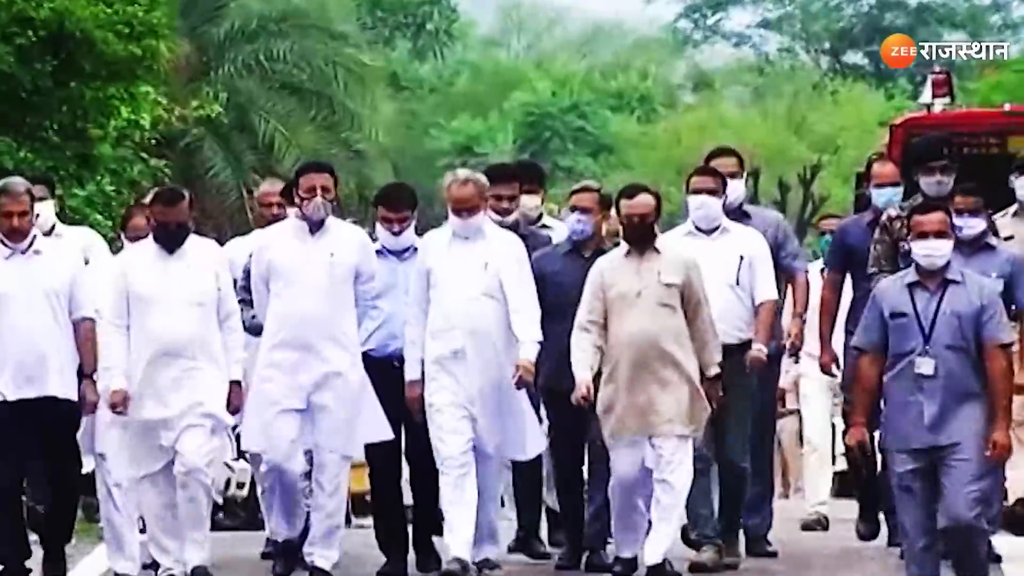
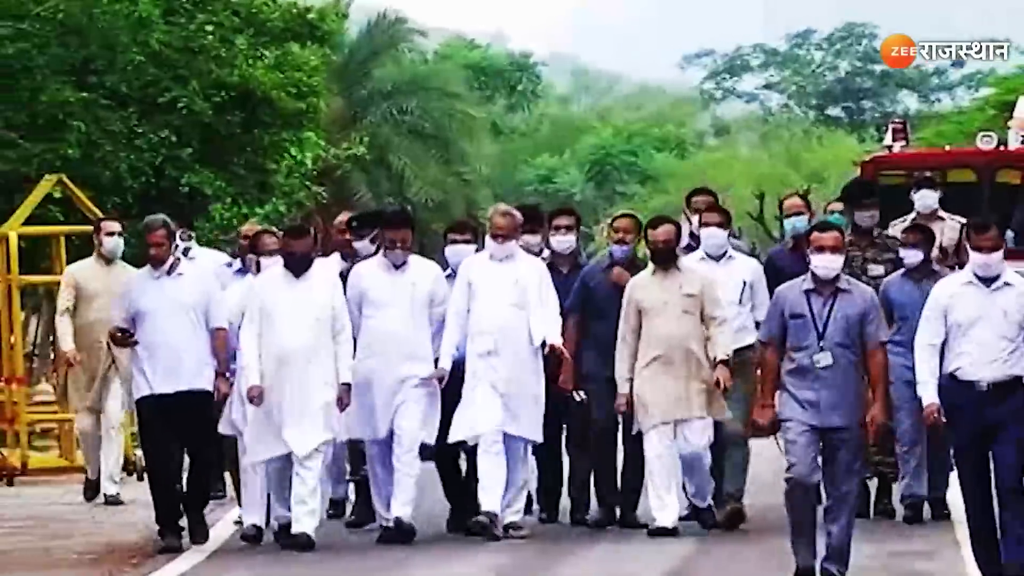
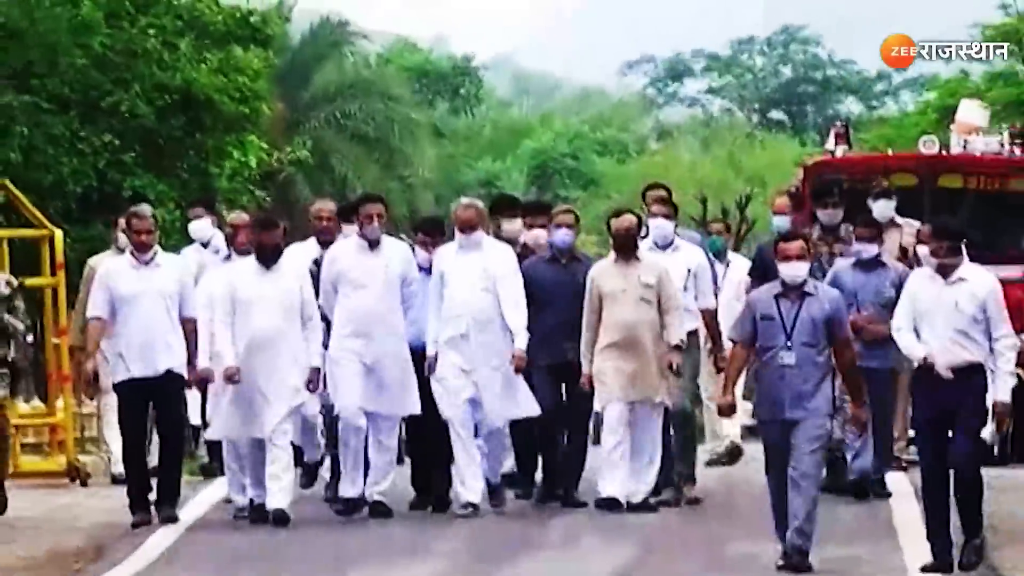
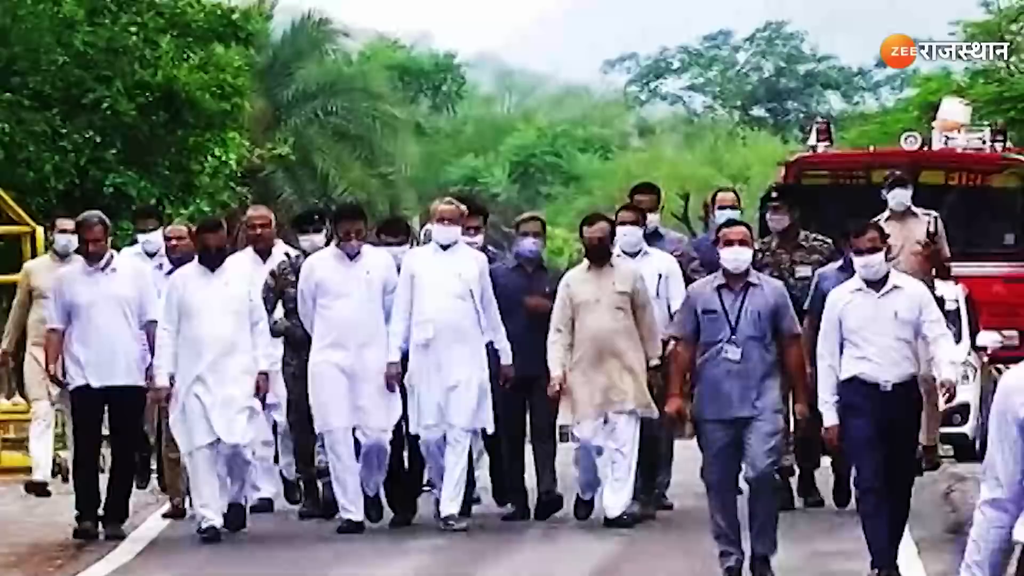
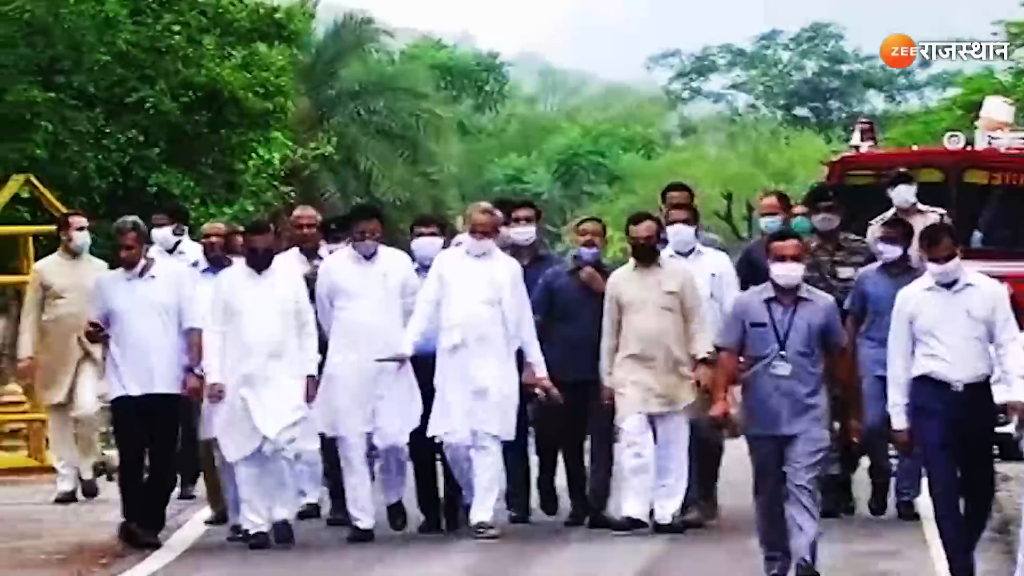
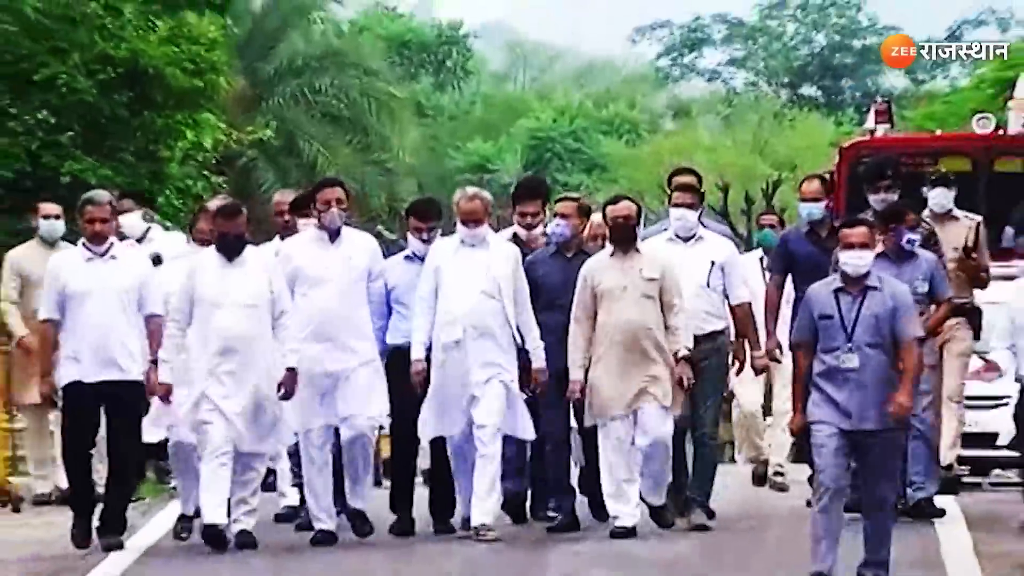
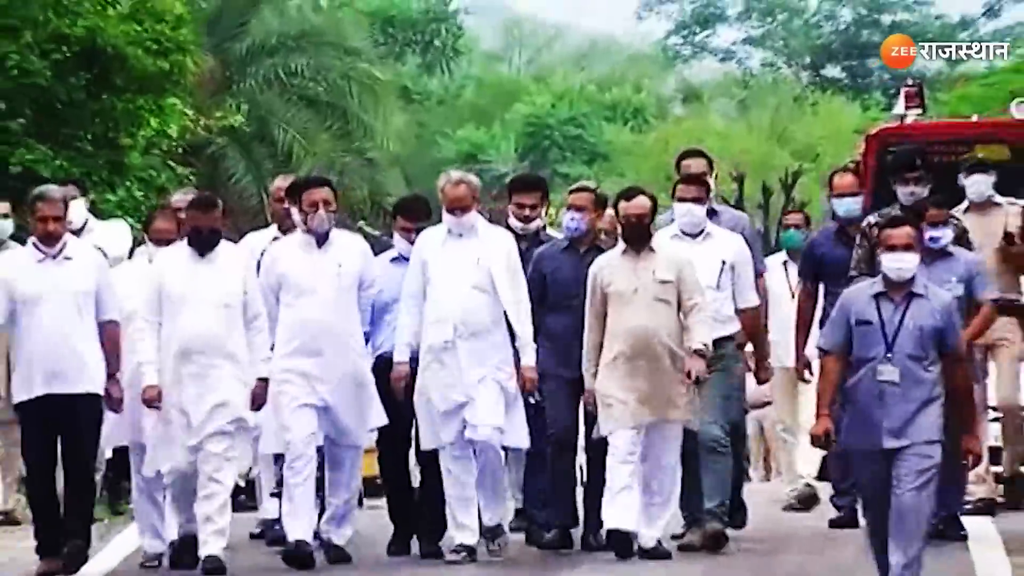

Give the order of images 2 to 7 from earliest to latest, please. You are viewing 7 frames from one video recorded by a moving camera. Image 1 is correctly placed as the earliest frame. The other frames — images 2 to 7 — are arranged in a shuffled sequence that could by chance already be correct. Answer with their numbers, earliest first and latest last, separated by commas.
7, 6, 3, 4, 5, 2
